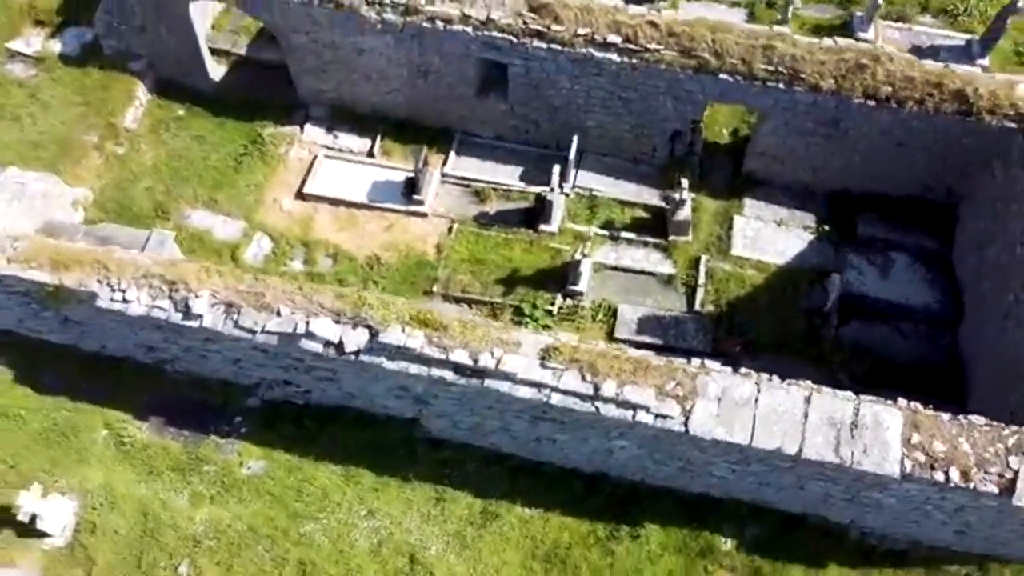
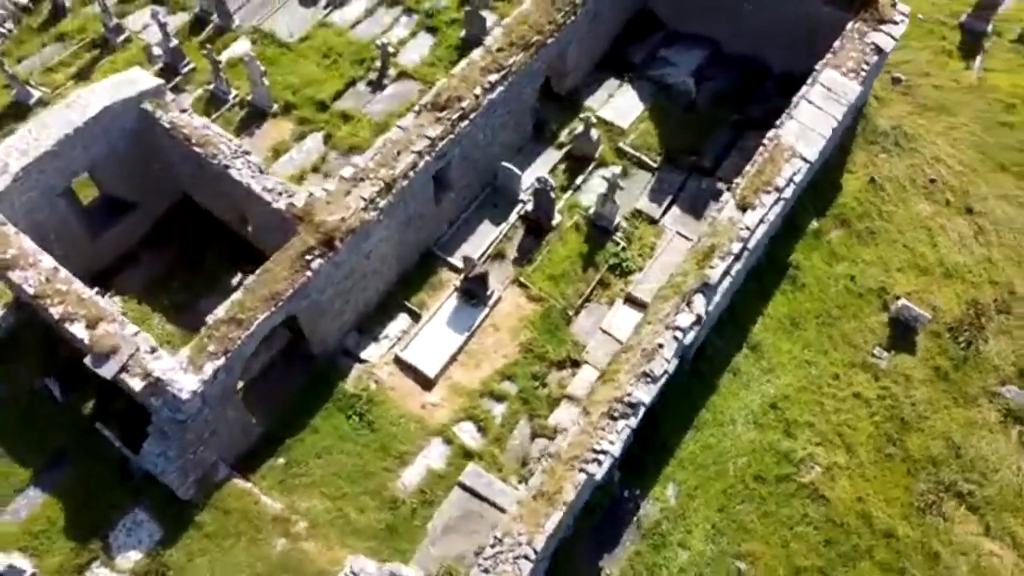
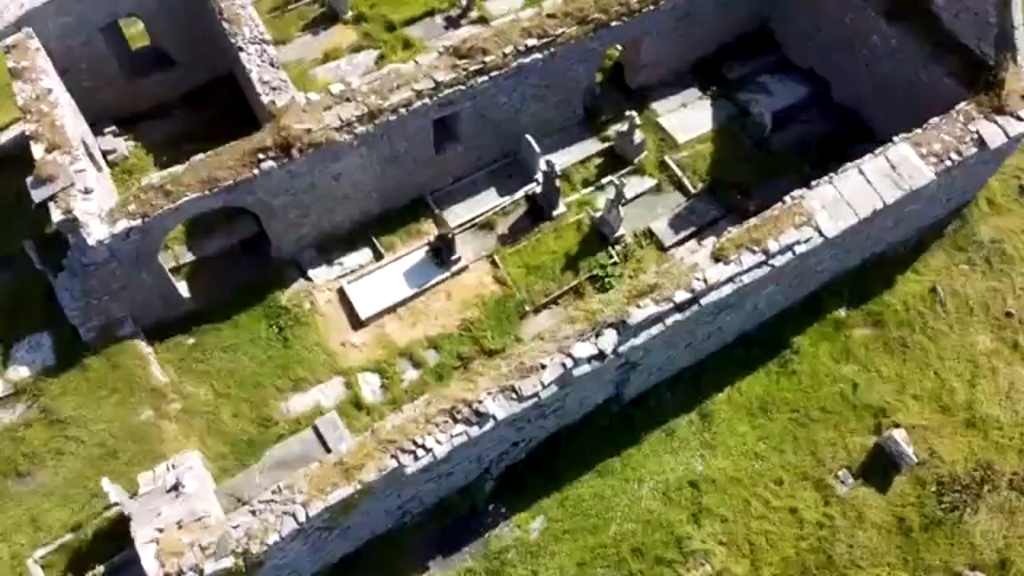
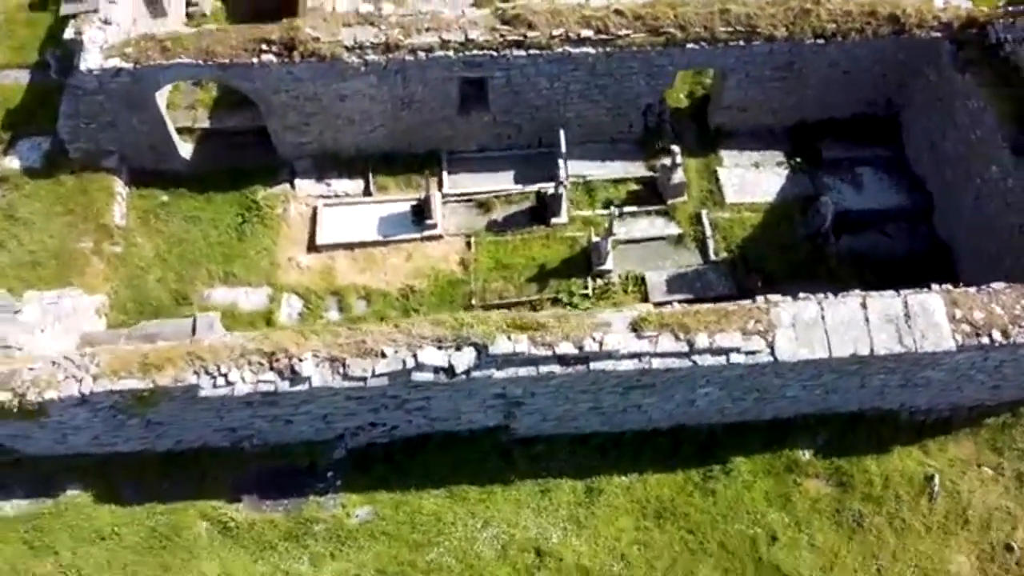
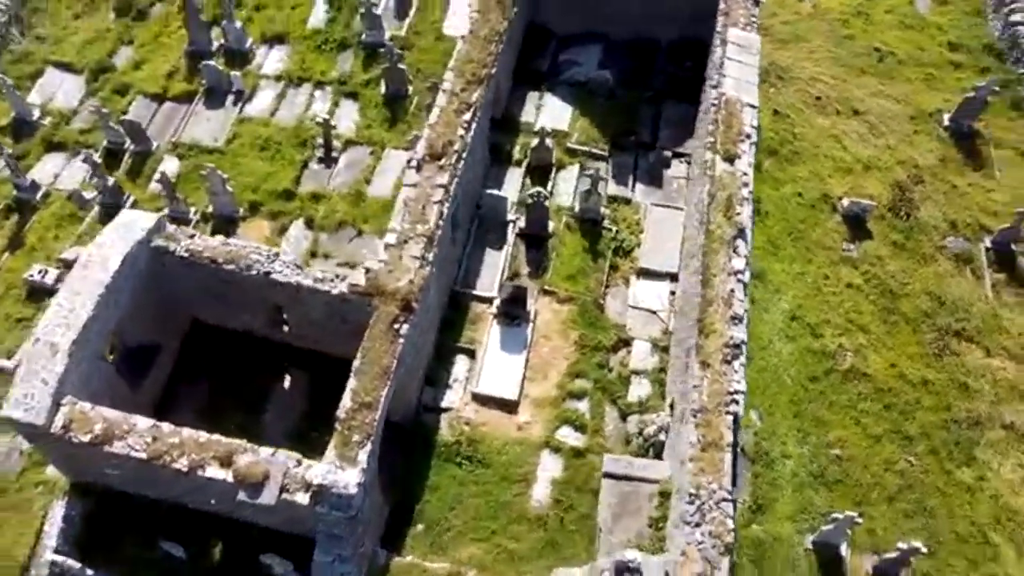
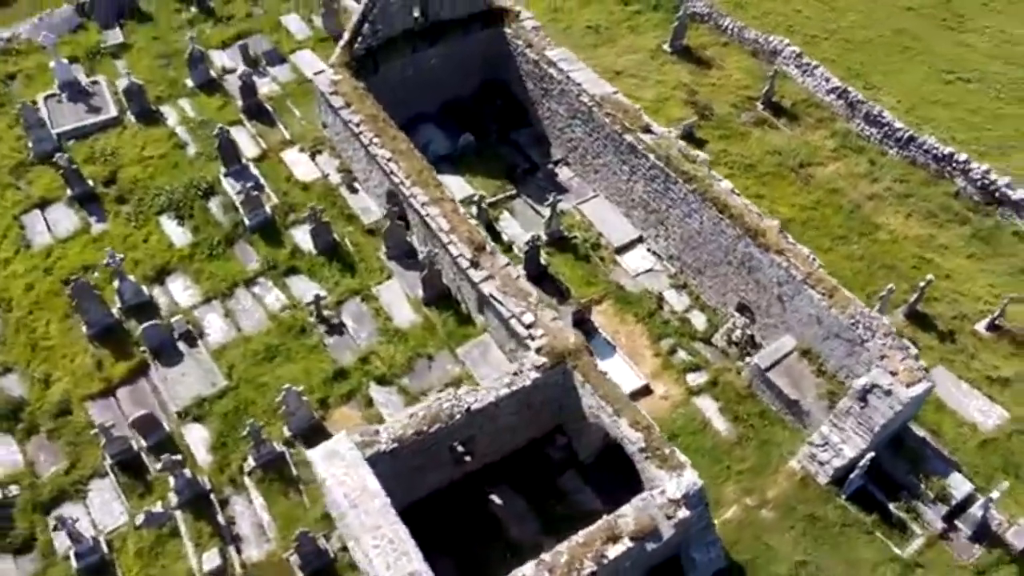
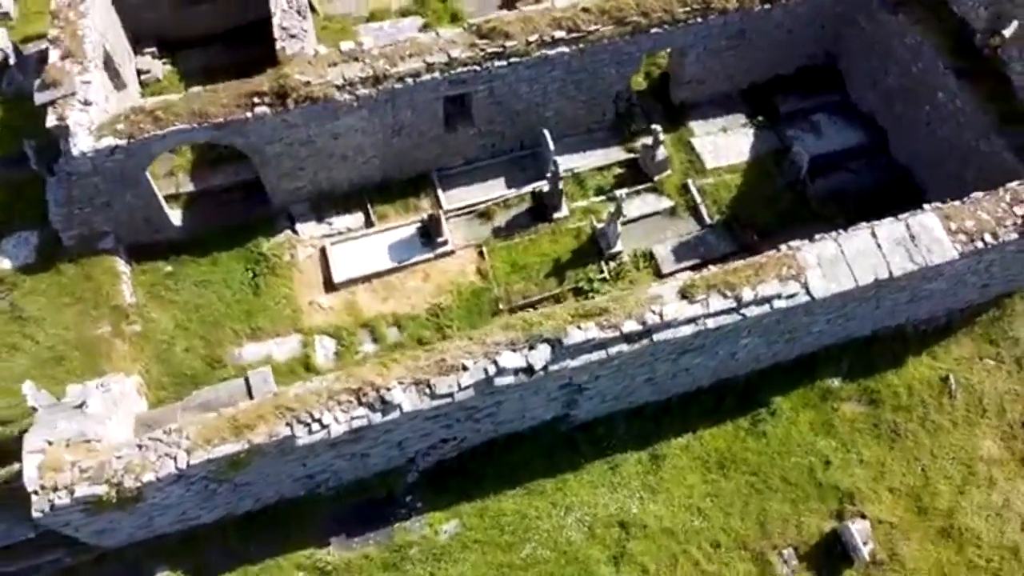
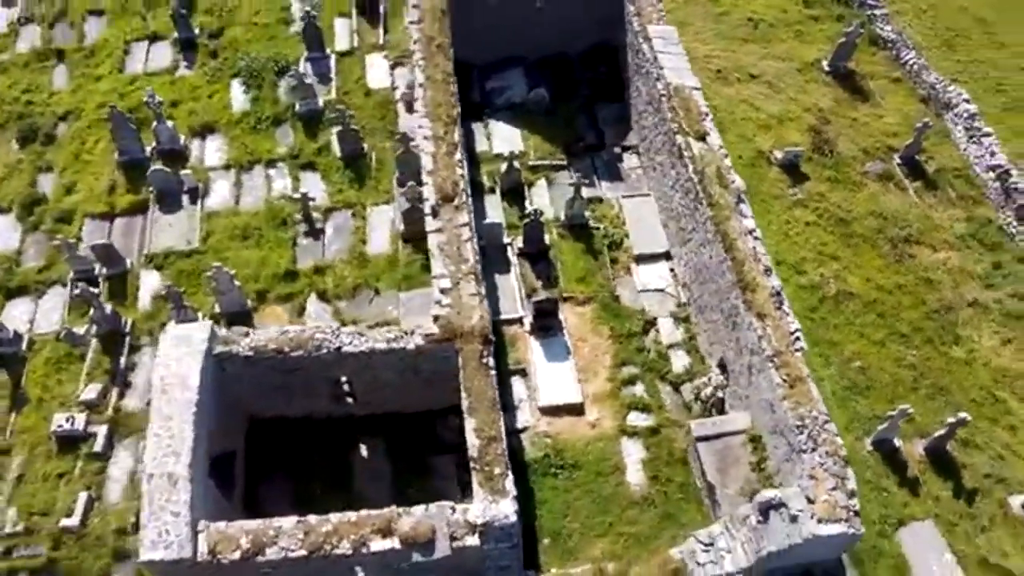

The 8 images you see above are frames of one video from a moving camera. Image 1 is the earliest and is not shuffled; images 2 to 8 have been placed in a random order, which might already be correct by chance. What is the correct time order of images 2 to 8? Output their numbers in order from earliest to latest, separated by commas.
4, 7, 3, 2, 5, 8, 6
